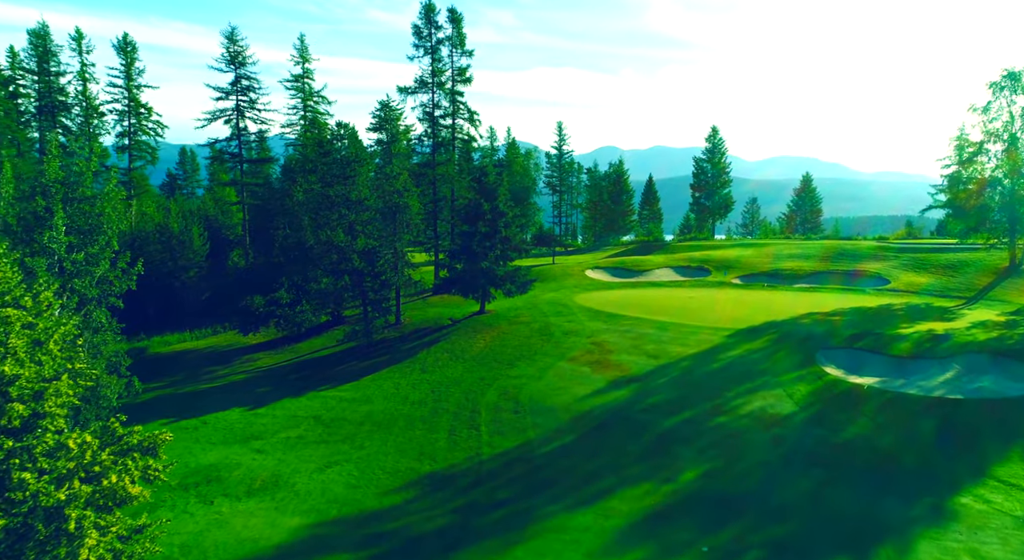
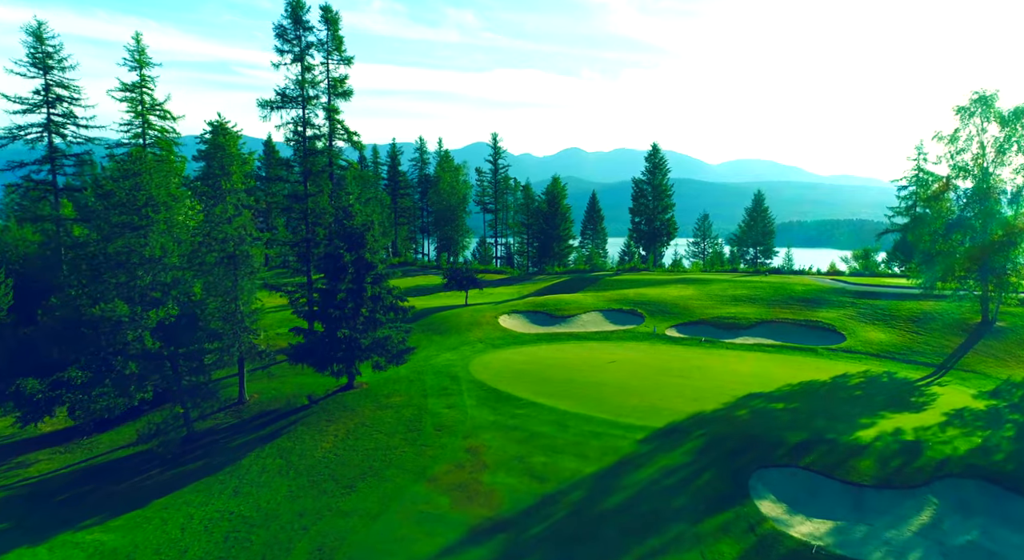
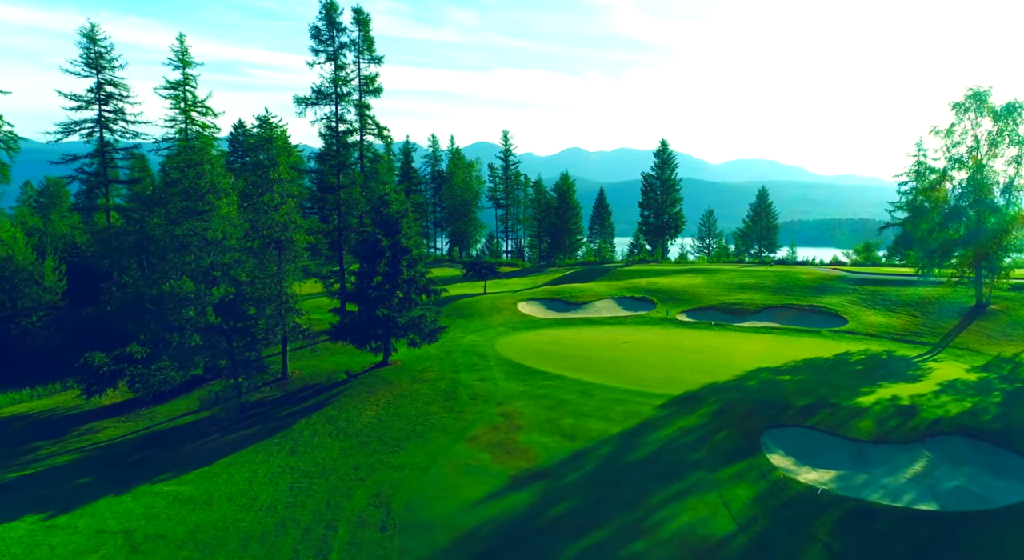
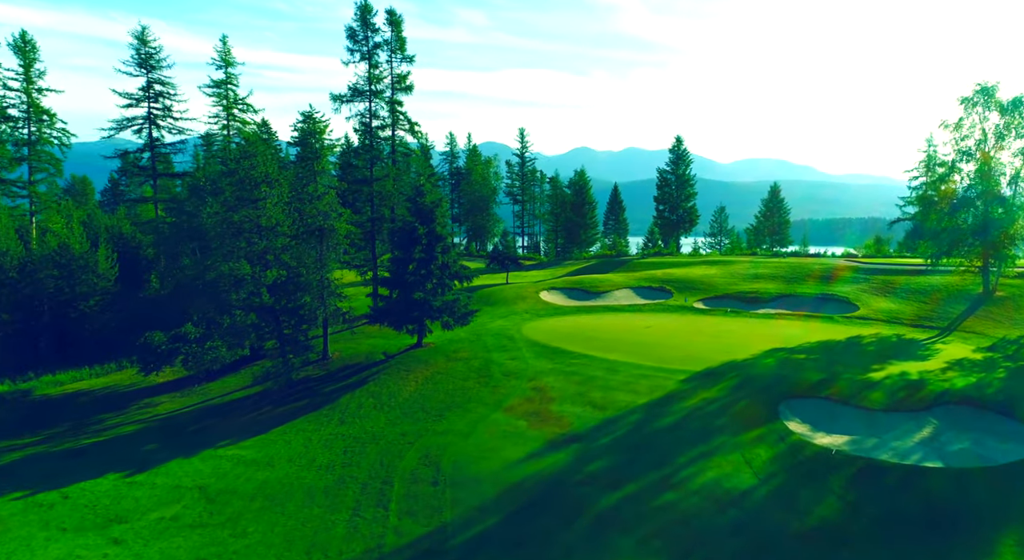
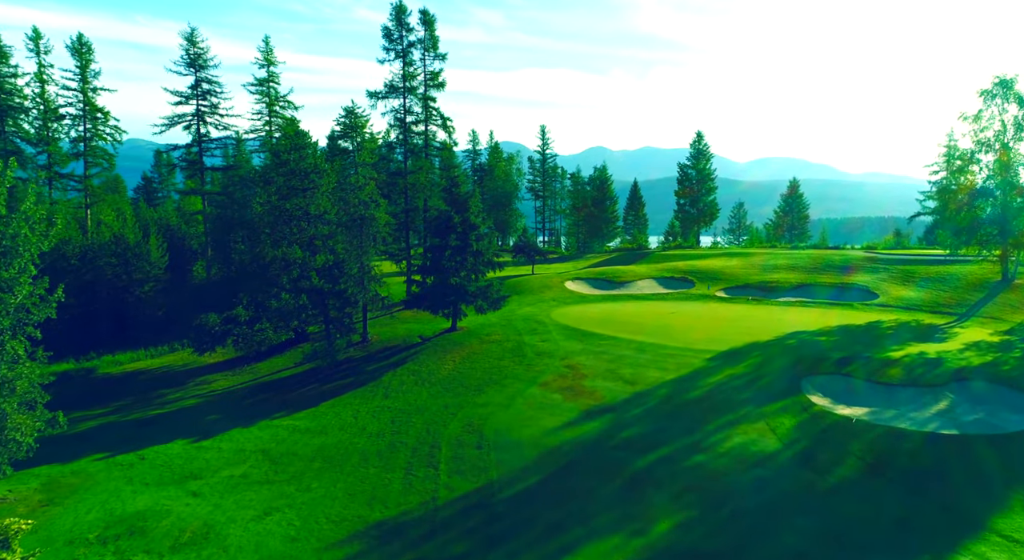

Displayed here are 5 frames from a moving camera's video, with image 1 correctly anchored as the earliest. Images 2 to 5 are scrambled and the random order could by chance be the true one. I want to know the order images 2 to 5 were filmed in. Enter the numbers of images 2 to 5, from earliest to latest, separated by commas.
5, 4, 3, 2
